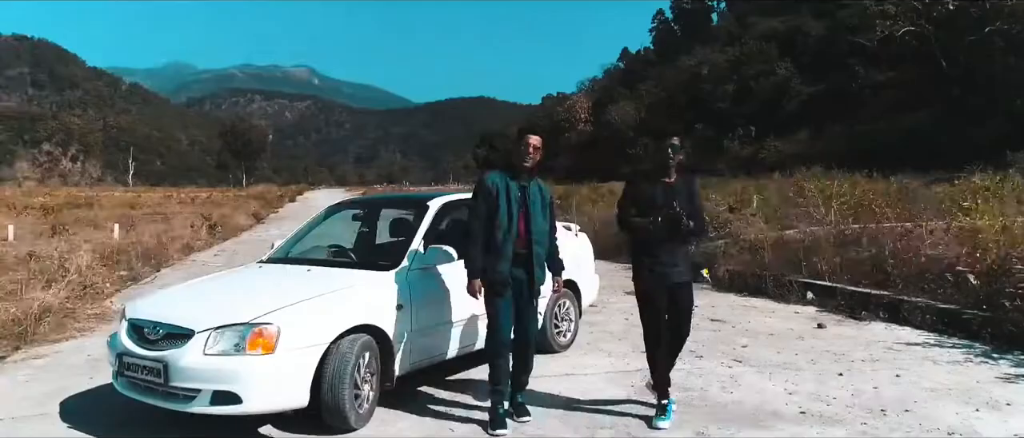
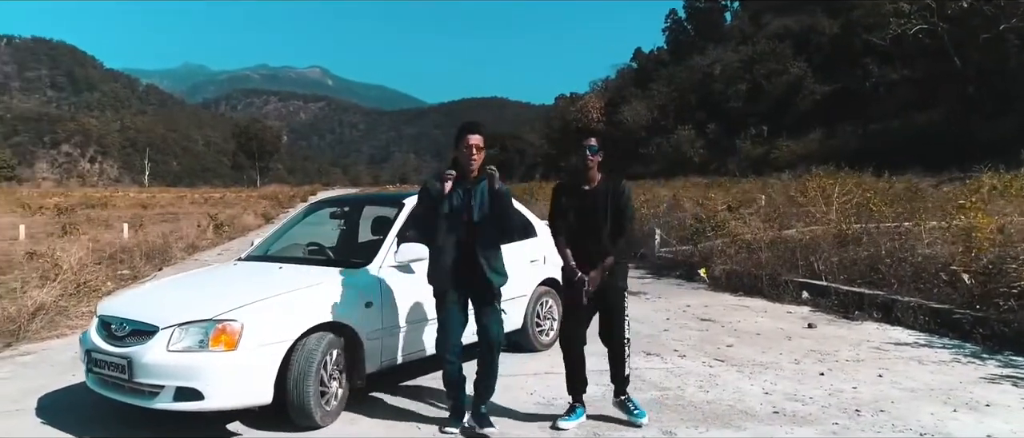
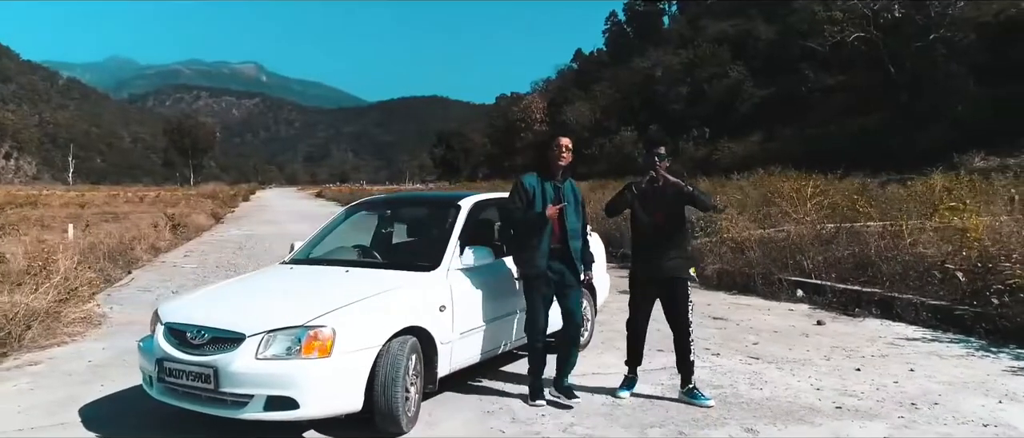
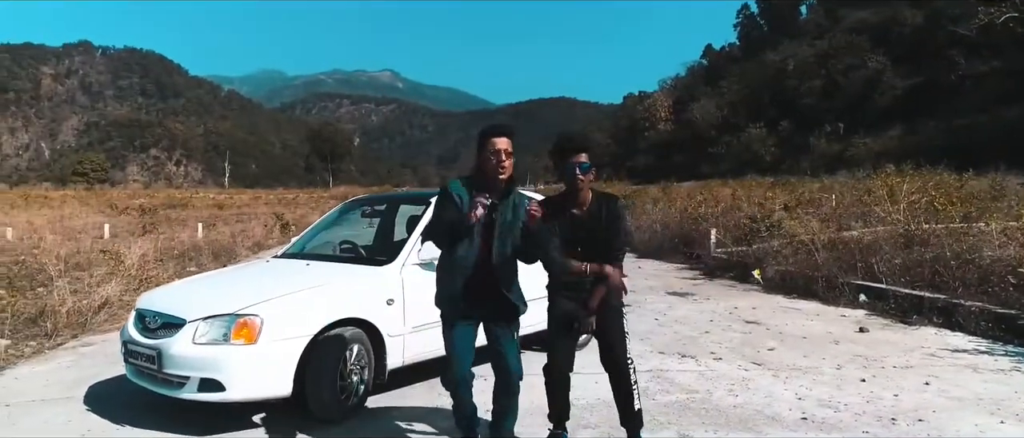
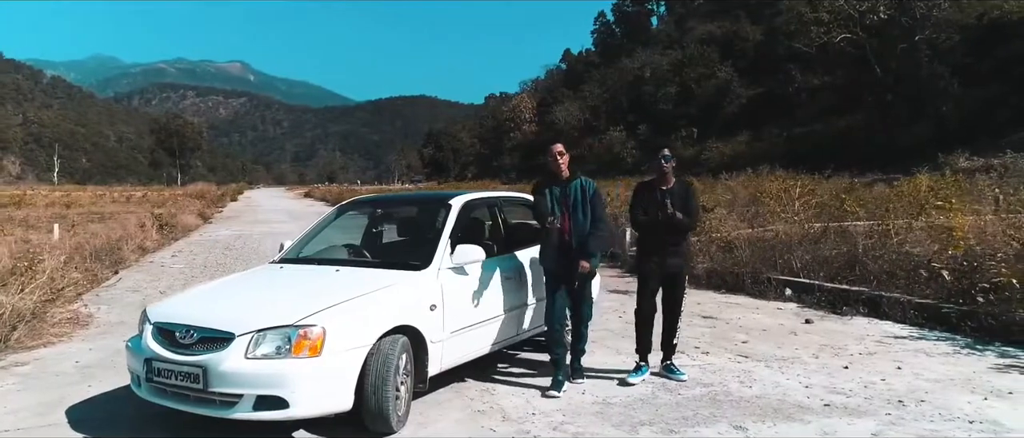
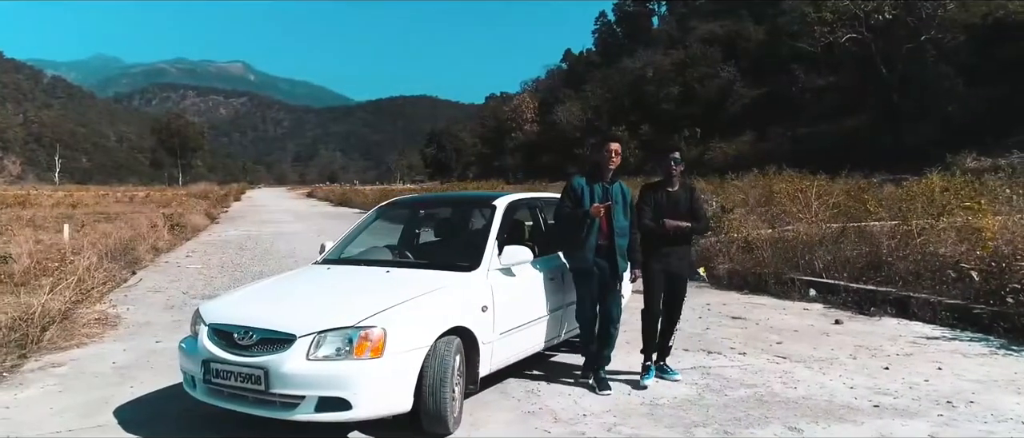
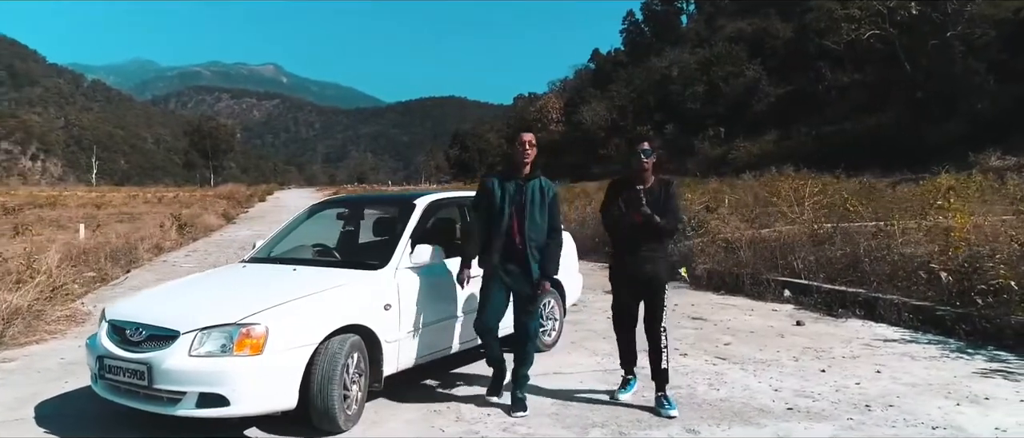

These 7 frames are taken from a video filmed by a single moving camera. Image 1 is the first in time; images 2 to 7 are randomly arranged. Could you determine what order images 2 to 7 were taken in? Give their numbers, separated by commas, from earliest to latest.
3, 6, 5, 7, 2, 4
